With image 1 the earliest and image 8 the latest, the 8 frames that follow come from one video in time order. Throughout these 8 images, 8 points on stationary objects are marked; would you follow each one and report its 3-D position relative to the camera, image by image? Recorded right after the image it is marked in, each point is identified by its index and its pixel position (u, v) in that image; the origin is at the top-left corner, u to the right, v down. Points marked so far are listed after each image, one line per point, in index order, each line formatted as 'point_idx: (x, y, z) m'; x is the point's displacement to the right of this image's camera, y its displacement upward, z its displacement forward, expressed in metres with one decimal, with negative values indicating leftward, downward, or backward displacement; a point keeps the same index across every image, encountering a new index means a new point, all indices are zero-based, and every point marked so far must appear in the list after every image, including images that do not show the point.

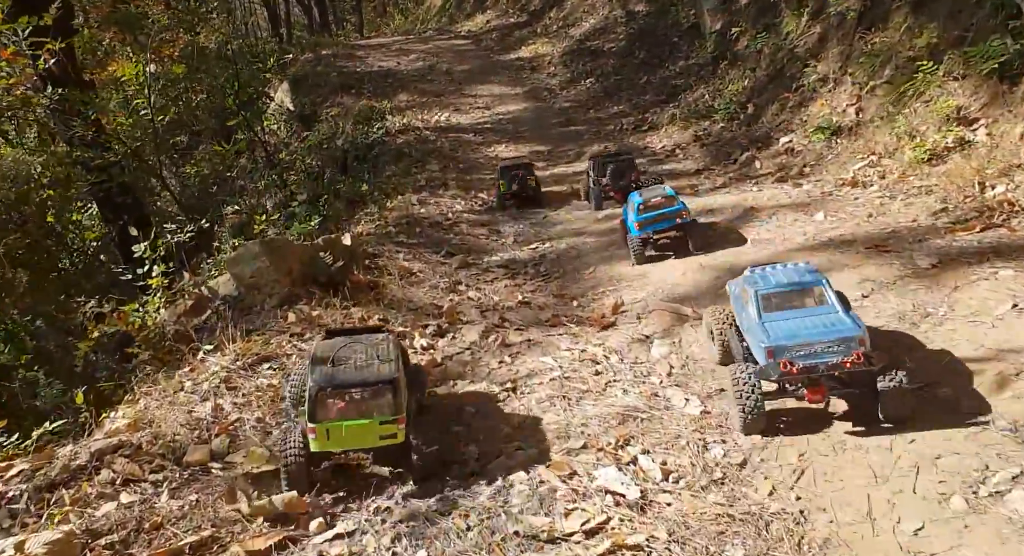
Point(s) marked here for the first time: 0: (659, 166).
0: (+2.9, +2.2, +19.0) m
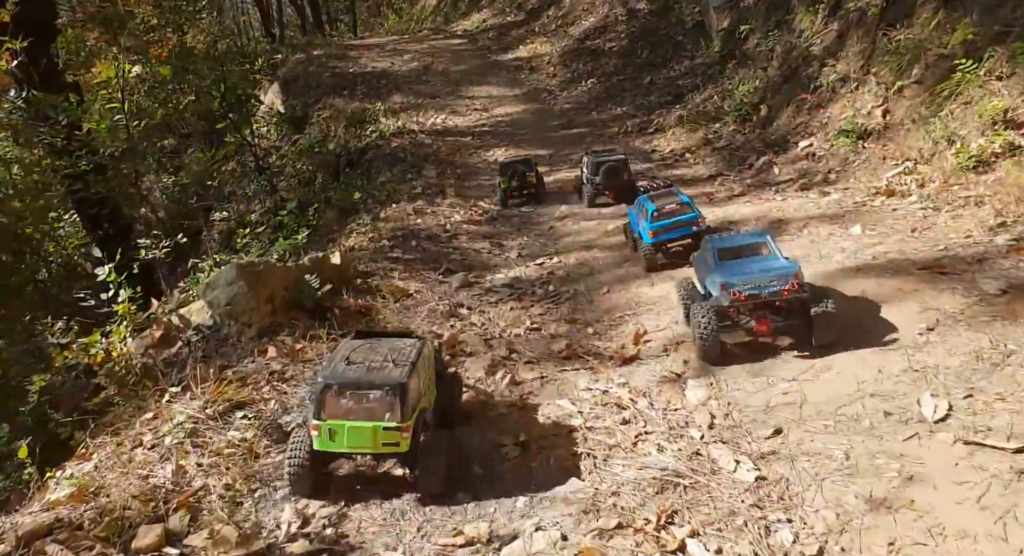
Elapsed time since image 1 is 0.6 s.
0: (+2.9, +2.0, +18.0) m
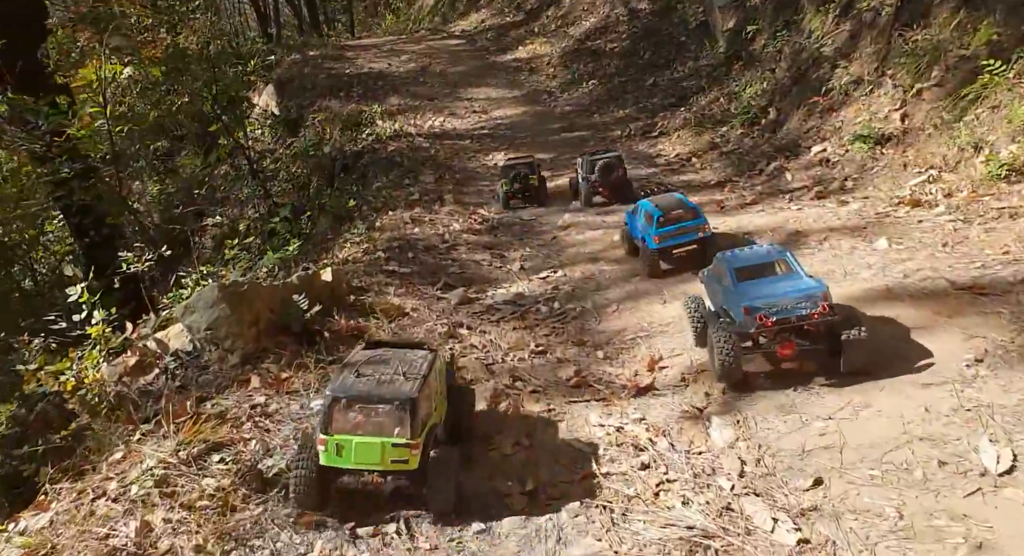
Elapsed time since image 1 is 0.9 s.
0: (+2.9, +1.8, +17.4) m
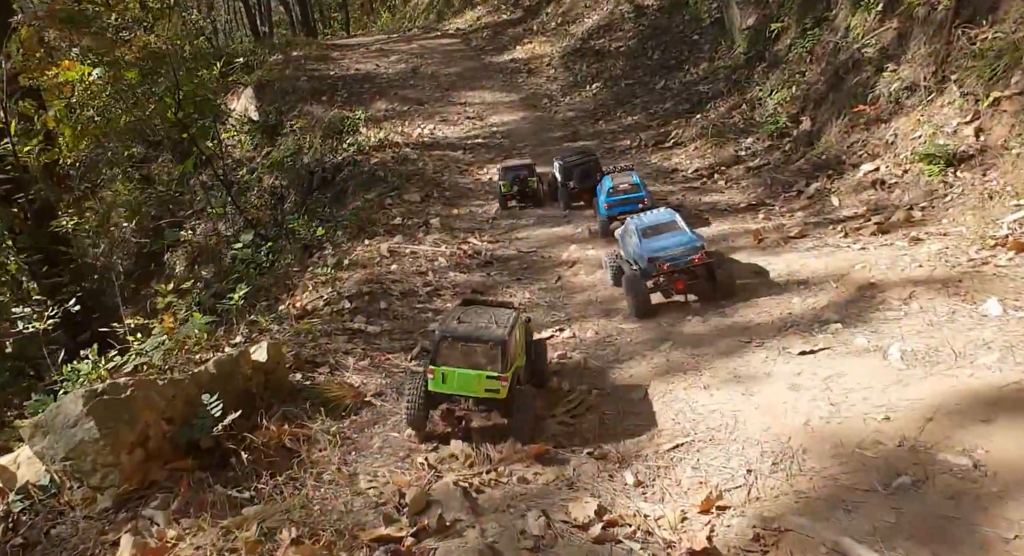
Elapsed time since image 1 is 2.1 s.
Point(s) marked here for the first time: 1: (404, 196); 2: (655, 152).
0: (+2.9, +1.3, +15.1) m
1: (-1.9, +1.4, +16.9) m
2: (+2.8, +2.5, +19.1) m
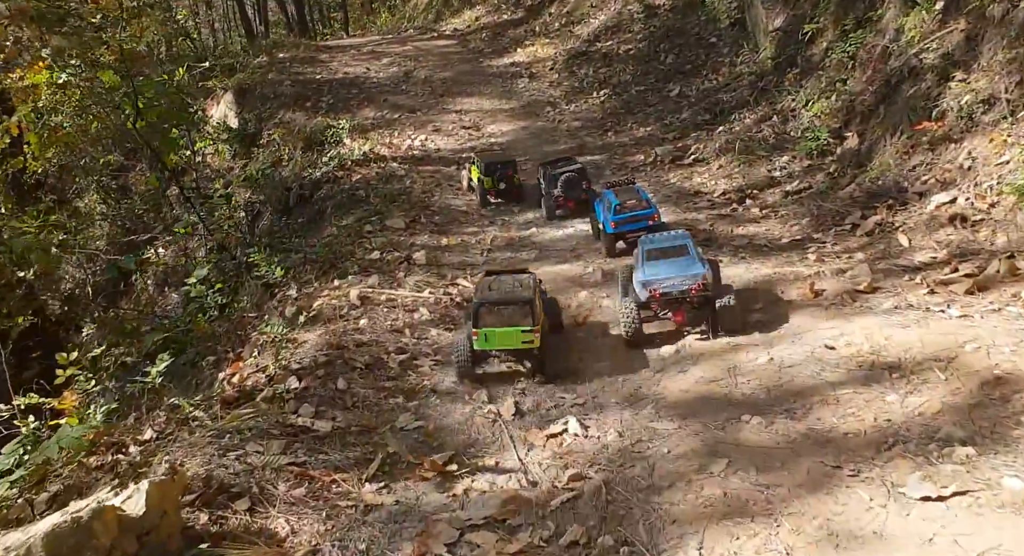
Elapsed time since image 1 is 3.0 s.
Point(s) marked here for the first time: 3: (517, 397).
0: (+2.9, +0.7, +12.9) m
1: (-1.9, +0.8, +14.6) m
2: (+2.8, +1.9, +16.8) m
3: (+0.2, -0.7, +9.1) m
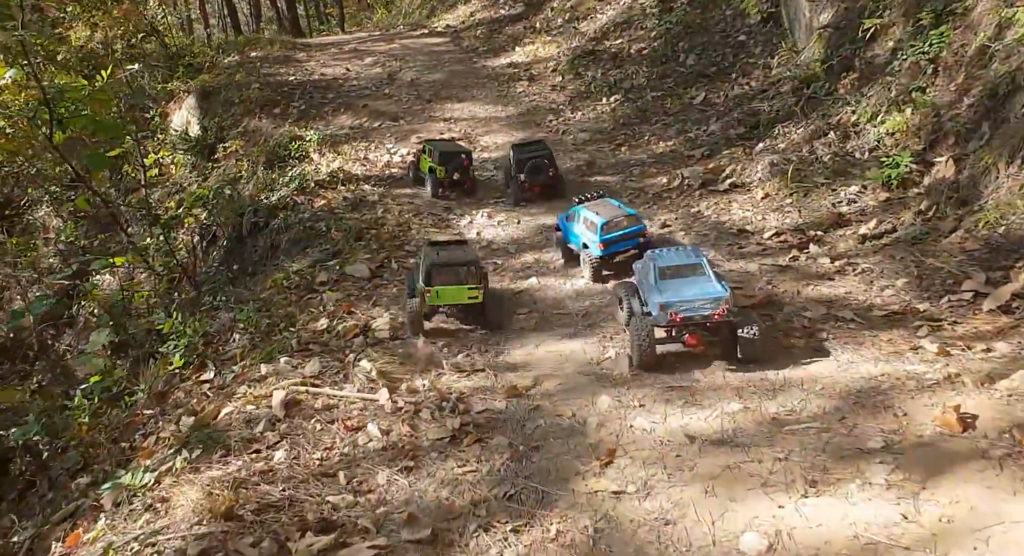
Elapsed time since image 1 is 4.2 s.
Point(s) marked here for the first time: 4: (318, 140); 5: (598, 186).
0: (+2.8, -0.1, +9.7) m
1: (-2.0, +0.1, +11.4) m
2: (+2.8, +1.1, +13.6) m
3: (+0.1, -1.4, +5.9) m
4: (-4.0, +2.8, +19.5) m
5: (+1.4, +1.5, +15.6) m
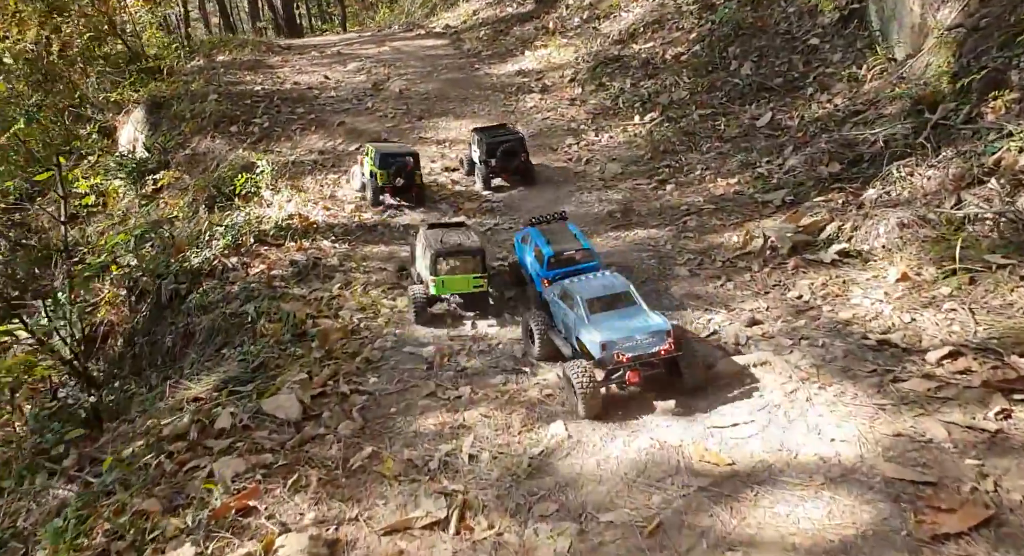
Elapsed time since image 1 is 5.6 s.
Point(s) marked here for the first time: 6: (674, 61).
0: (+2.9, -1.2, +5.3) m
1: (-1.9, -1.0, +7.1) m
2: (+2.9, 0.0, +9.3) m
3: (+0.2, -2.5, +1.6) m
4: (-3.8, +1.7, +15.2) m
5: (+1.5, +0.4, +11.3) m
6: (+3.0, +4.0, +17.9) m
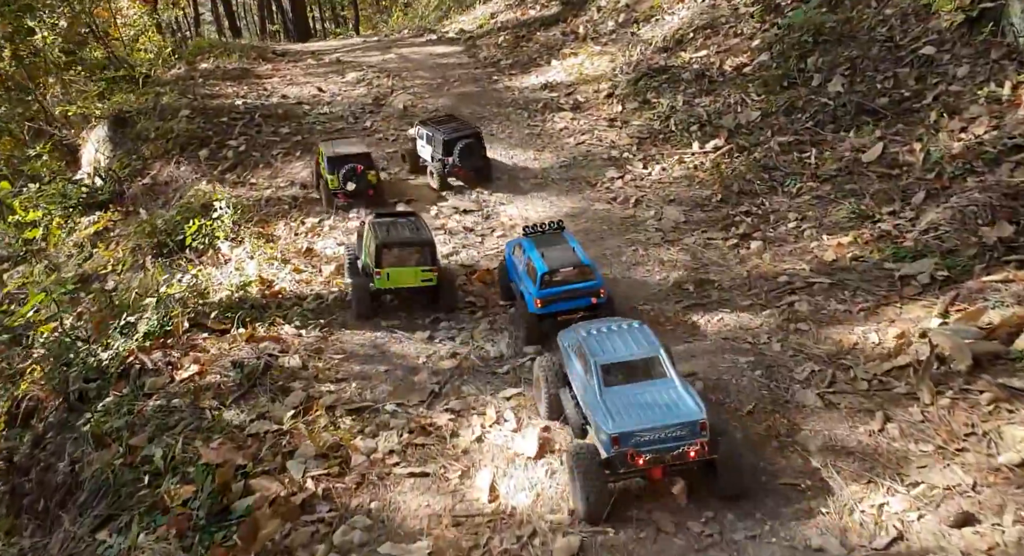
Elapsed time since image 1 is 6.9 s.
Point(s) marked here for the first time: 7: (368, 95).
0: (+3.1, -2.1, +1.9) m
1: (-1.7, -1.9, +3.7) m
2: (+3.1, -0.9, +5.8) m
3: (+0.3, -3.4, -1.8) m
4: (-3.4, +0.8, +11.9) m
5: (+1.8, -0.5, +7.9) m
6: (+3.5, +3.1, +14.5) m
7: (-2.9, +3.6, +19.0) m
